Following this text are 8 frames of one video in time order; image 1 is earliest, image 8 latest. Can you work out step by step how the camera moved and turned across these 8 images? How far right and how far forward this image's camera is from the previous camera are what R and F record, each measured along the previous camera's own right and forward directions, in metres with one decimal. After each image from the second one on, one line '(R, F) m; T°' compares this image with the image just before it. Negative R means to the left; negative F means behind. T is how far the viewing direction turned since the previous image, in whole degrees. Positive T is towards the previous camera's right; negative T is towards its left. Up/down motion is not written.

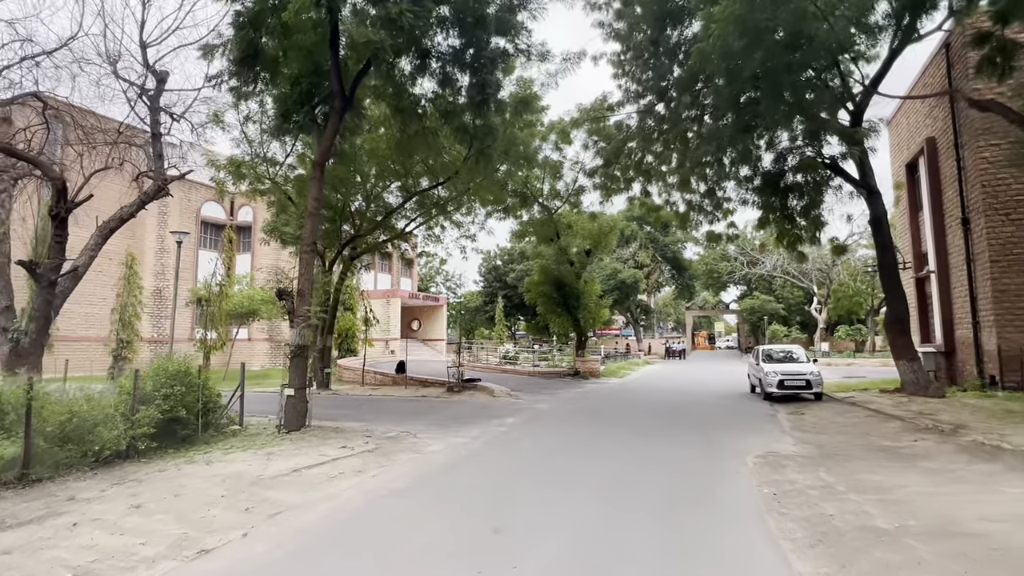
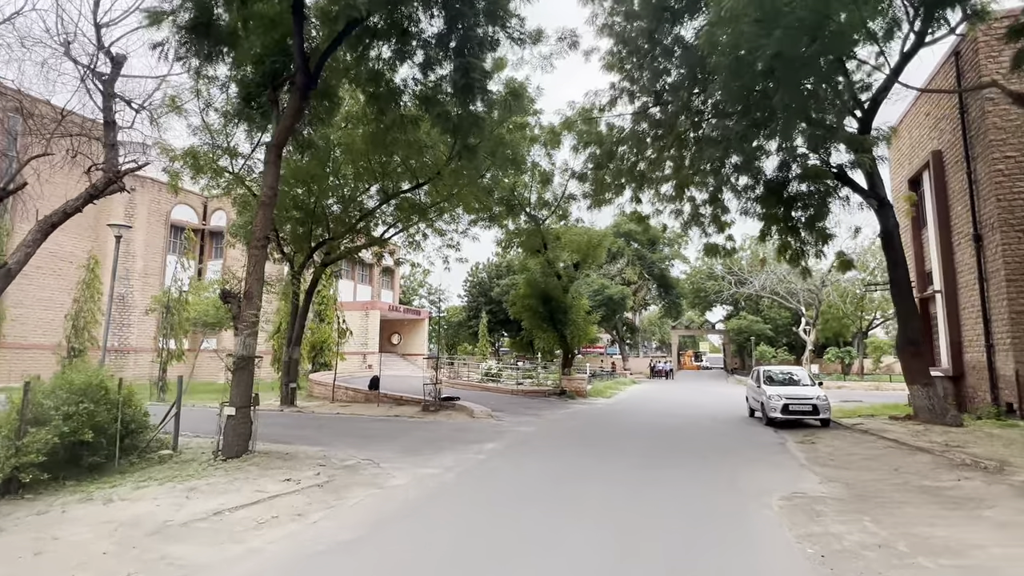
(0.0, +1.2) m; +2°
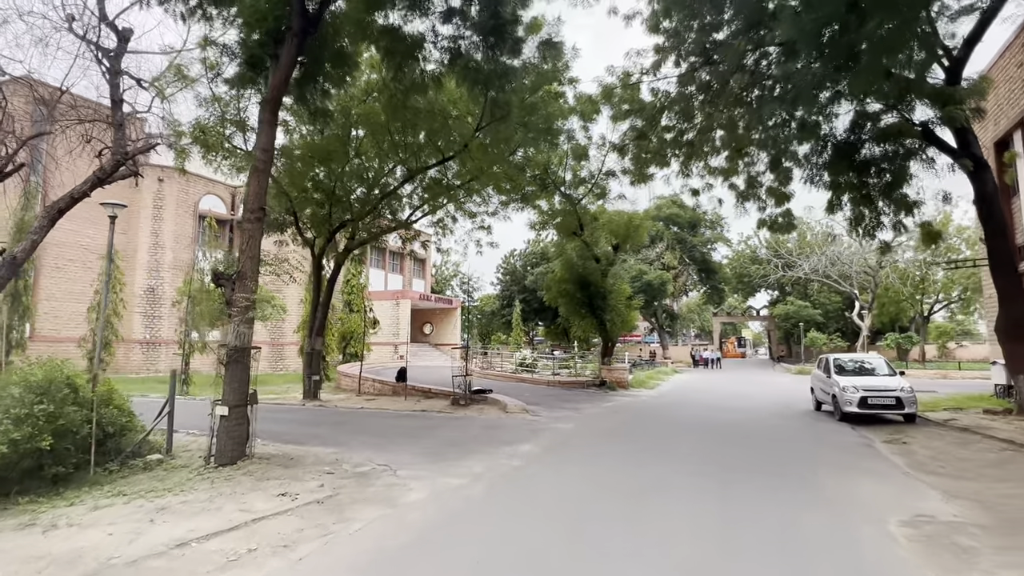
(0.0, +1.3) m; -3°
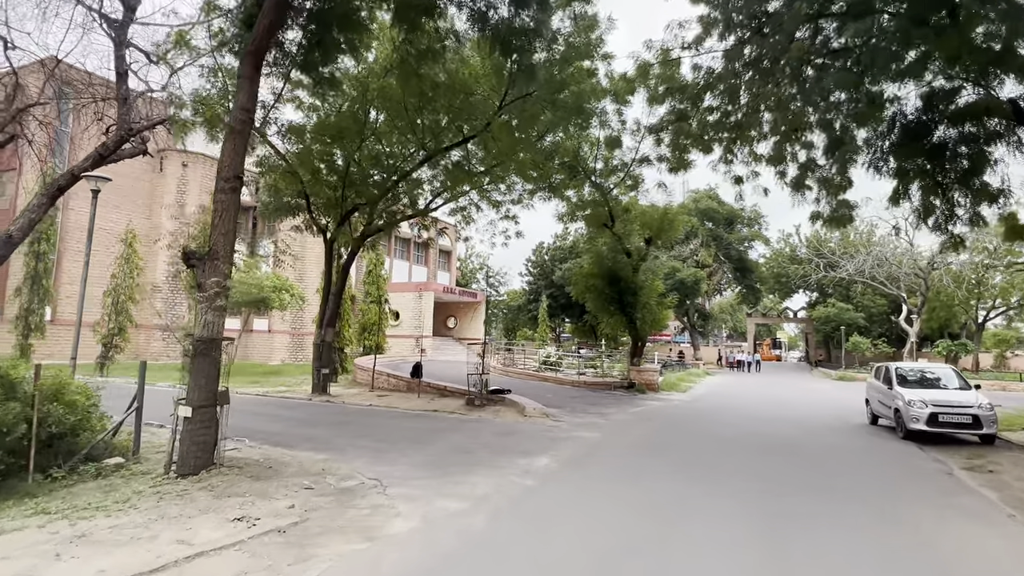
(+0.1, +1.1) m; -3°
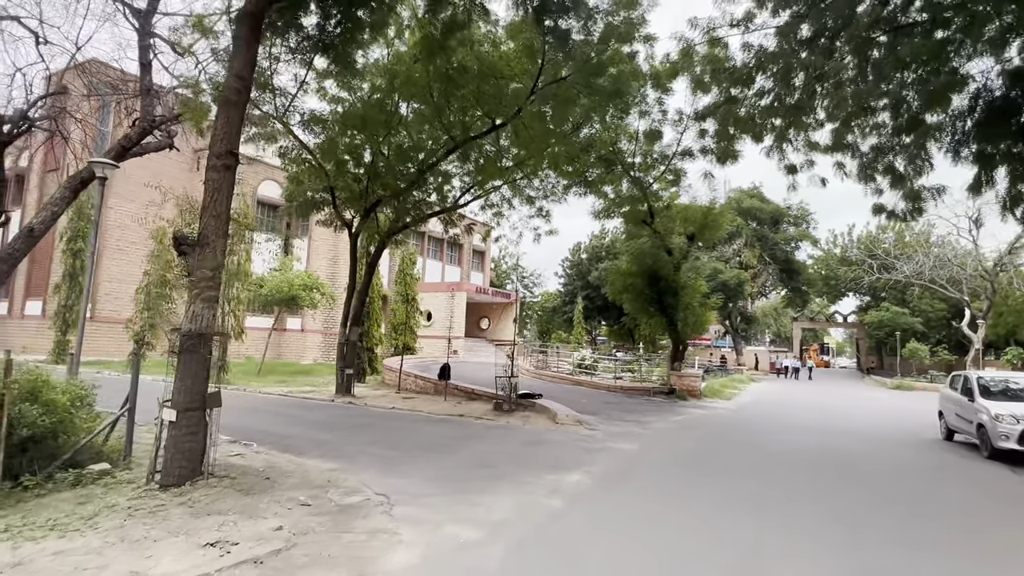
(+0.1, +0.8) m; -4°
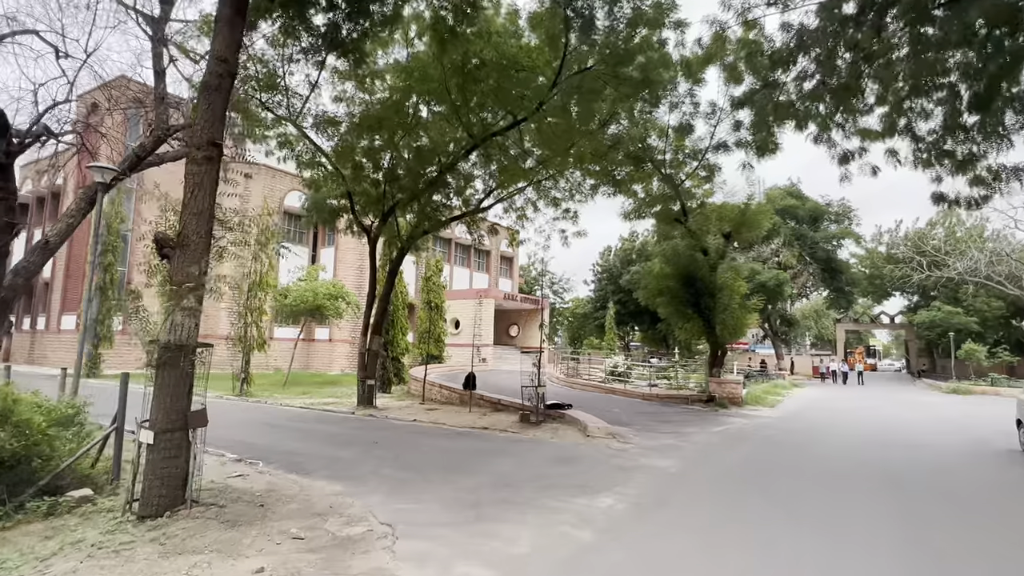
(+0.1, +0.7) m; -3°
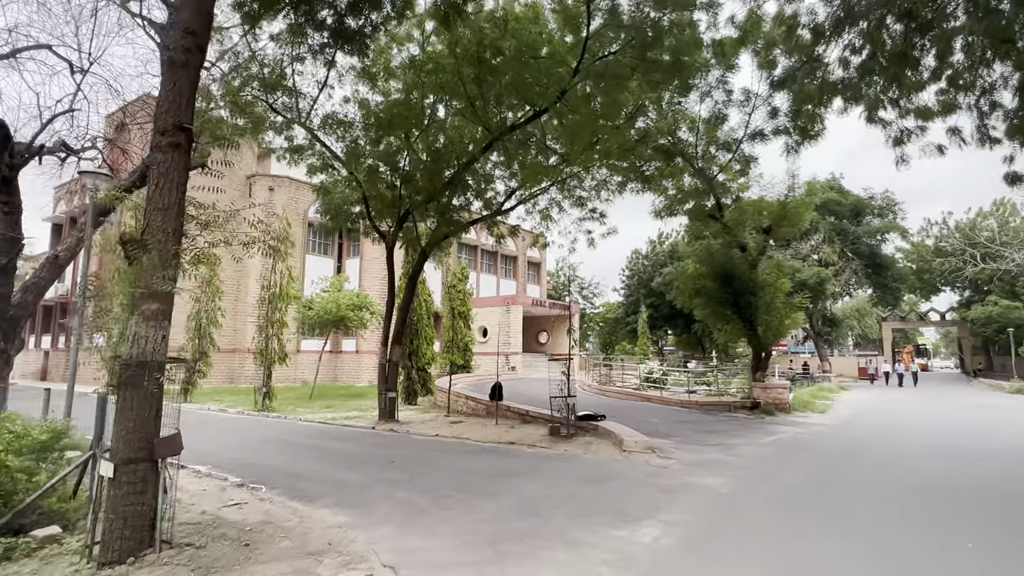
(+0.1, +0.8) m; -3°
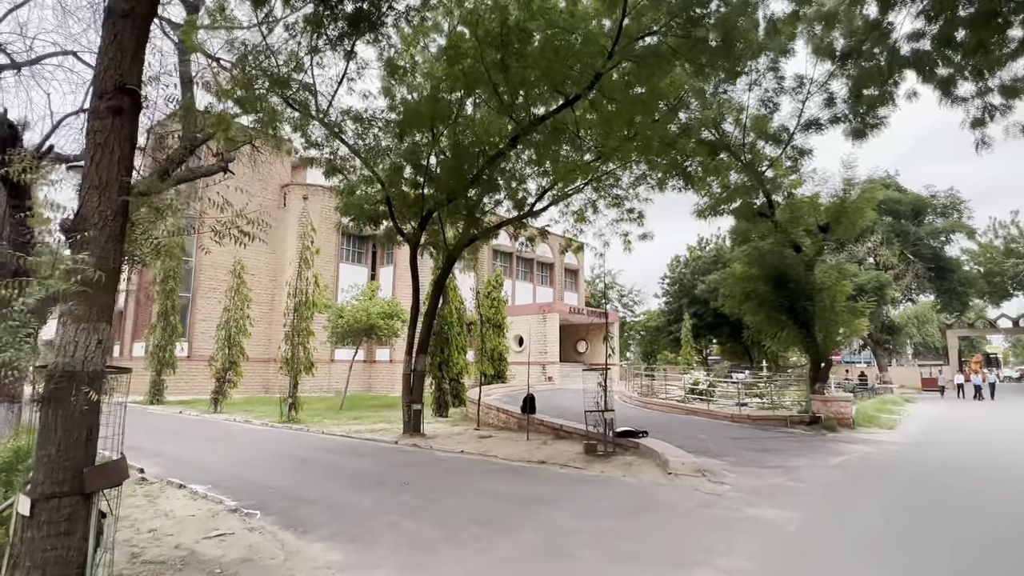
(+0.1, +0.9) m; -4°
